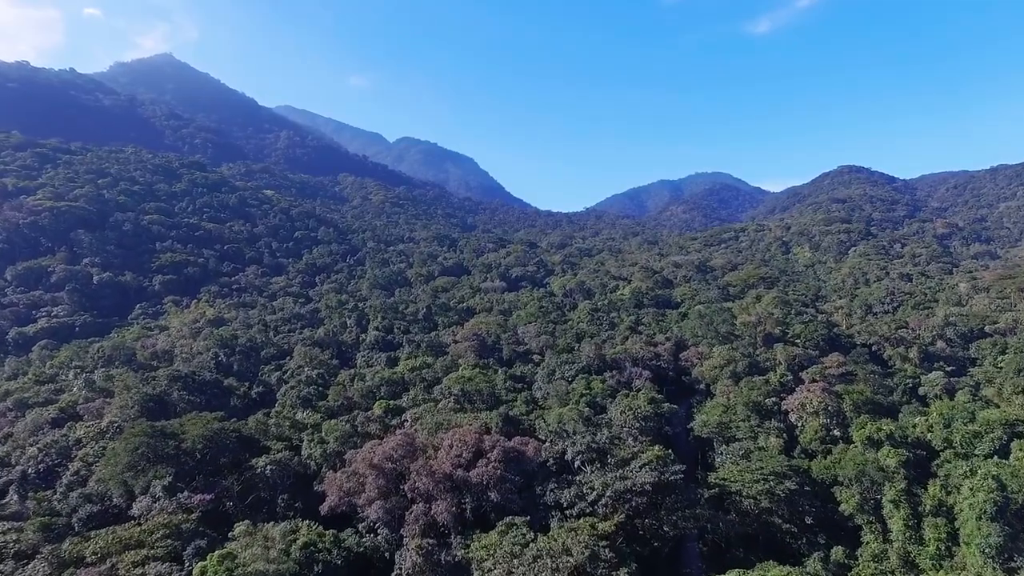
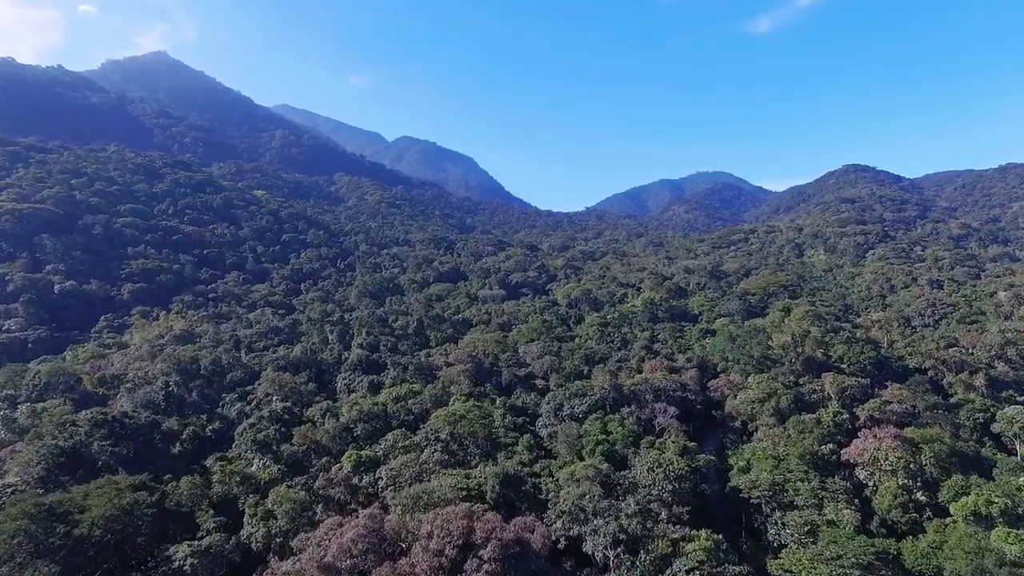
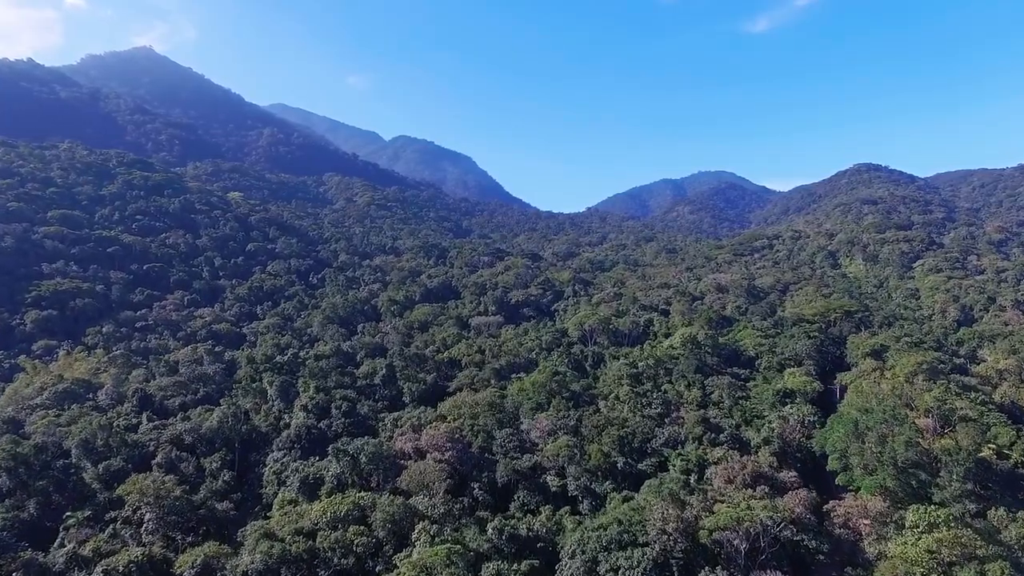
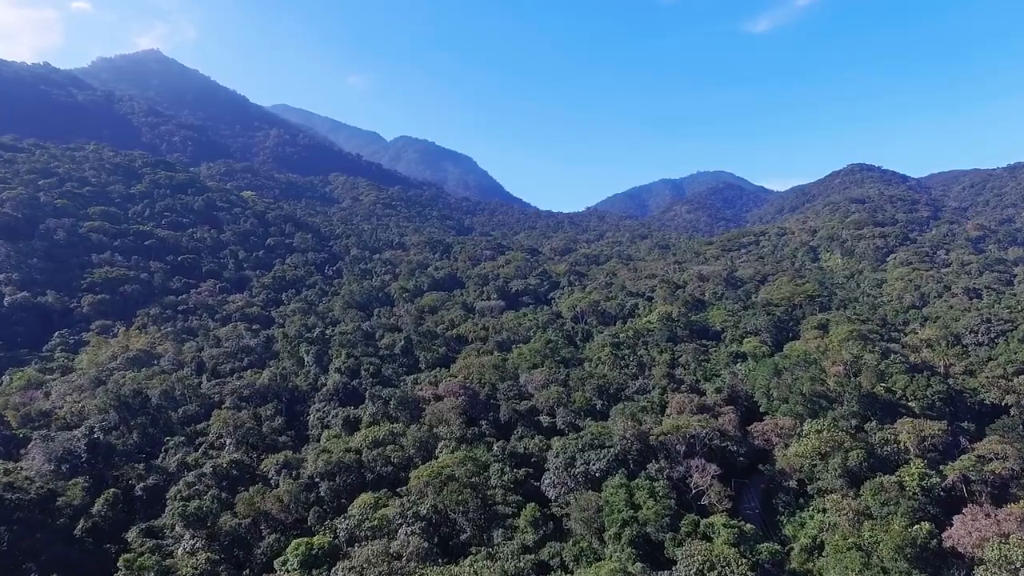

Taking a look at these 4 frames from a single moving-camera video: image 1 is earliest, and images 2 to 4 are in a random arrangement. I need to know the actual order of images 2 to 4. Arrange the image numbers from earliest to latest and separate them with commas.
2, 4, 3
